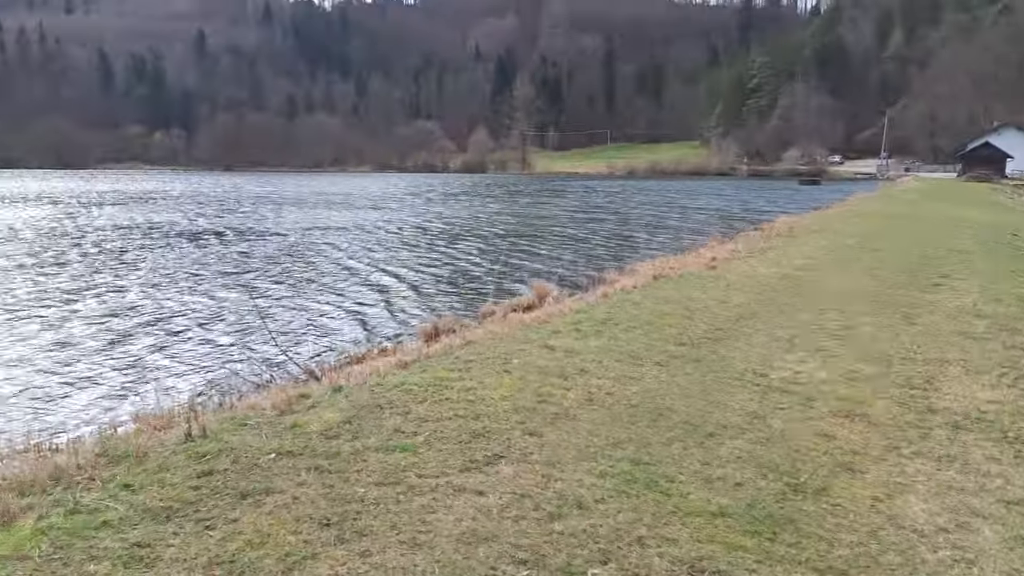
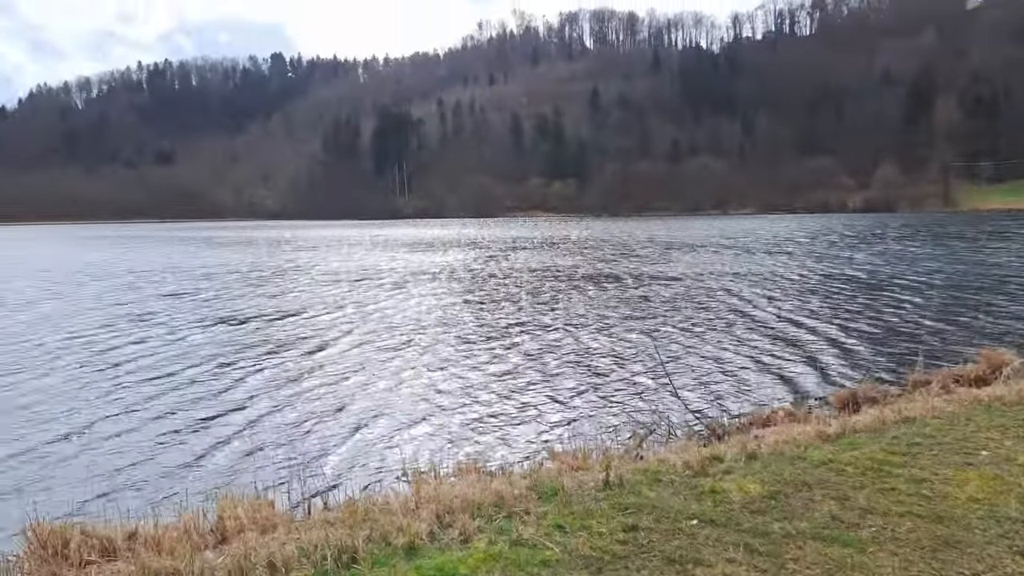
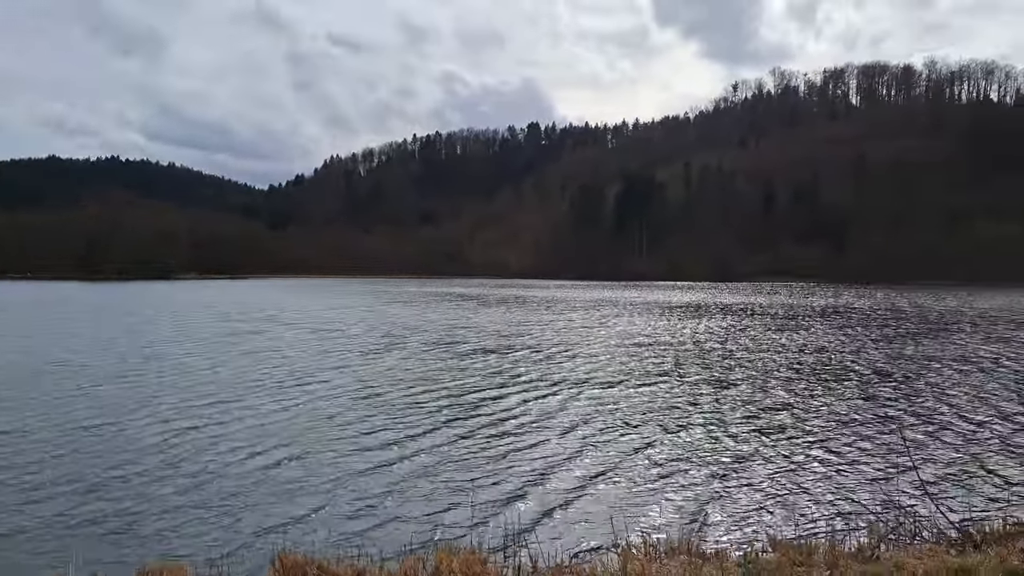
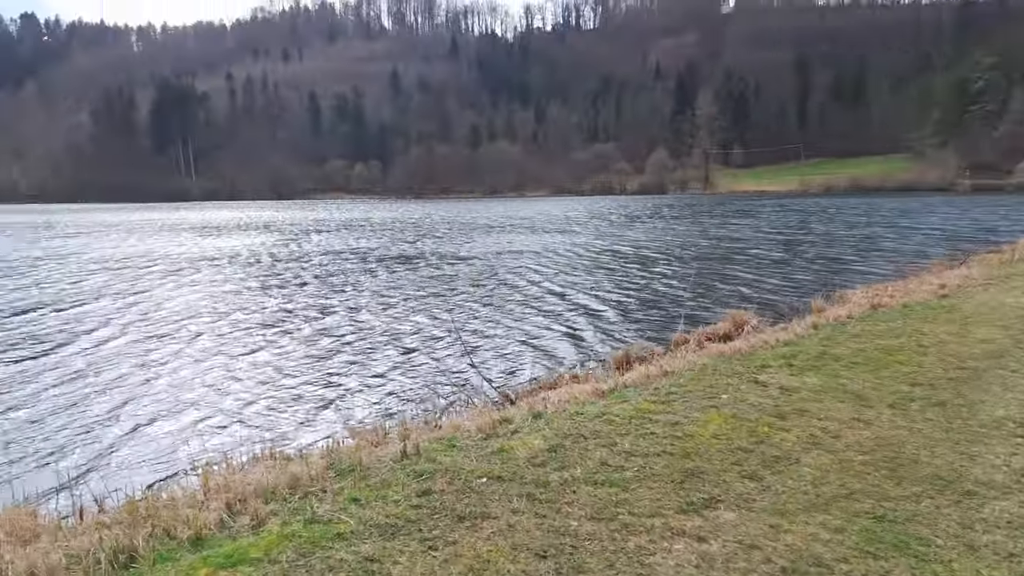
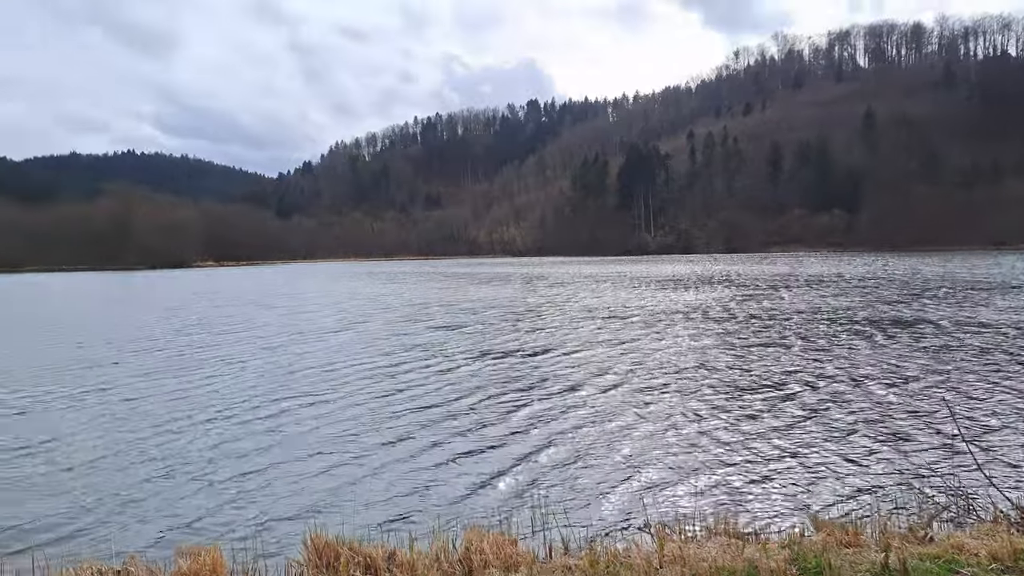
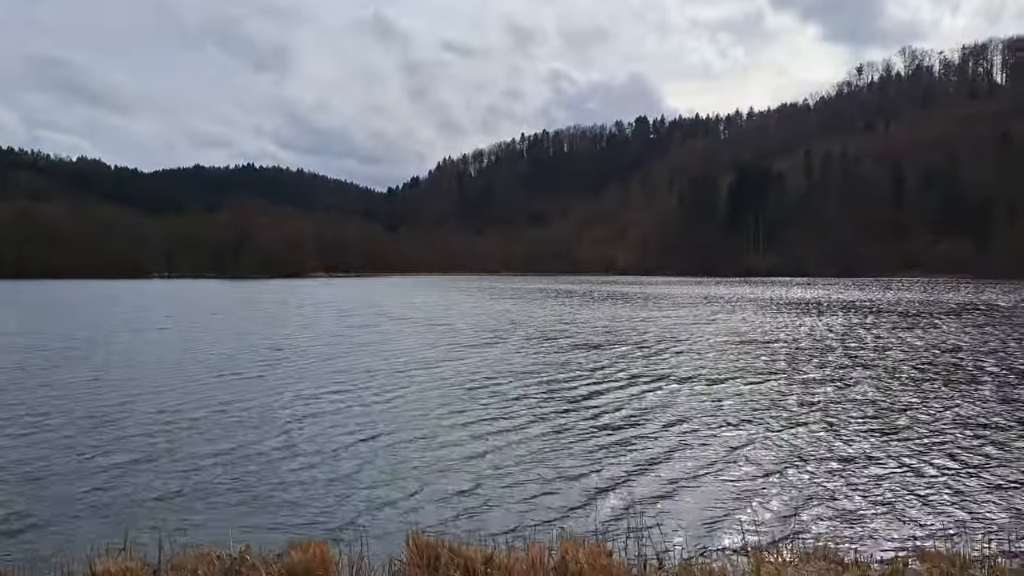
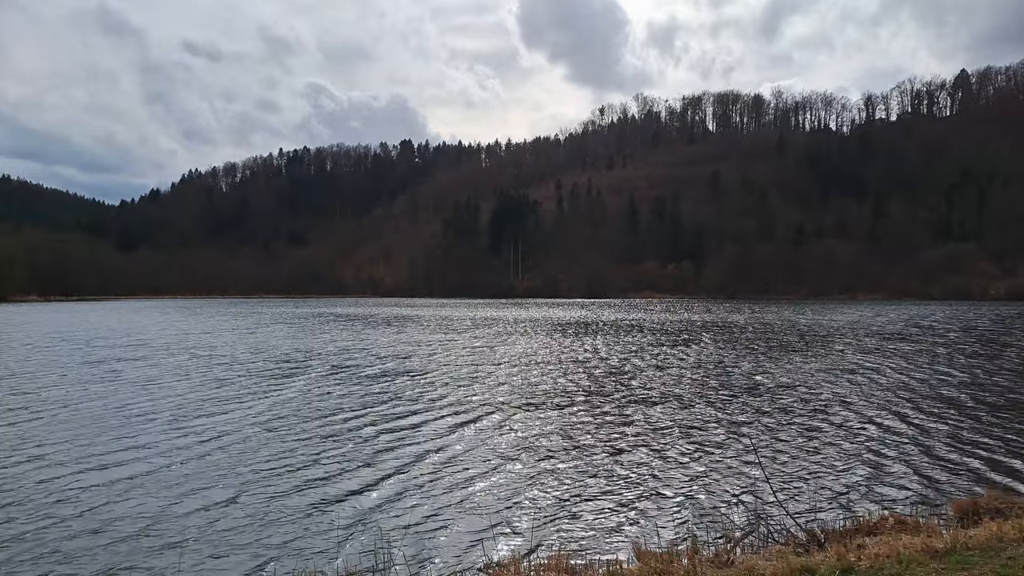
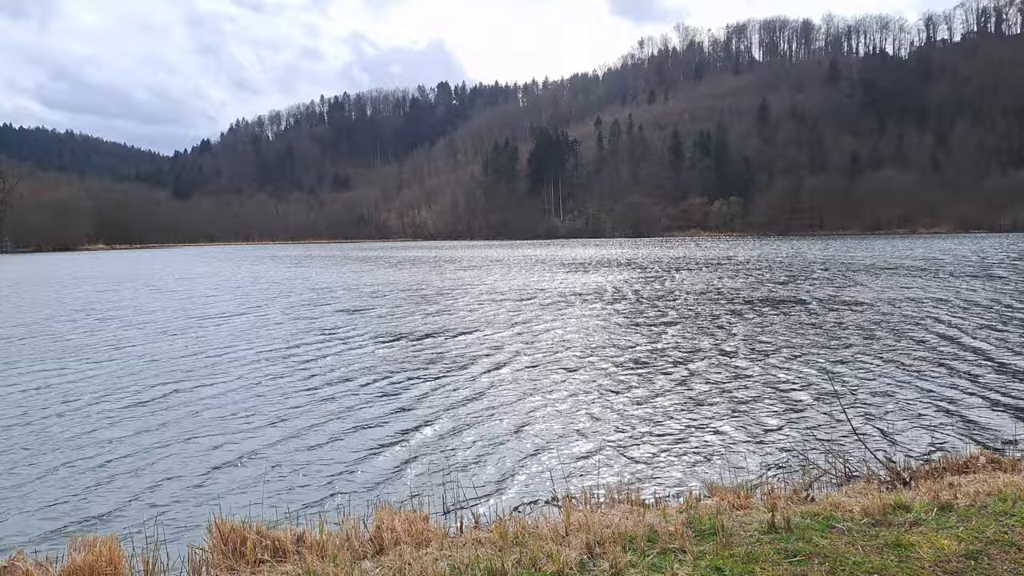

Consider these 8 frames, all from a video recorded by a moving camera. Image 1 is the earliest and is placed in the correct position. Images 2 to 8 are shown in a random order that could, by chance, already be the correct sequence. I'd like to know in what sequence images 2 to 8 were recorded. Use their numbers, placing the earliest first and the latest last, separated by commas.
4, 2, 8, 5, 6, 3, 7
